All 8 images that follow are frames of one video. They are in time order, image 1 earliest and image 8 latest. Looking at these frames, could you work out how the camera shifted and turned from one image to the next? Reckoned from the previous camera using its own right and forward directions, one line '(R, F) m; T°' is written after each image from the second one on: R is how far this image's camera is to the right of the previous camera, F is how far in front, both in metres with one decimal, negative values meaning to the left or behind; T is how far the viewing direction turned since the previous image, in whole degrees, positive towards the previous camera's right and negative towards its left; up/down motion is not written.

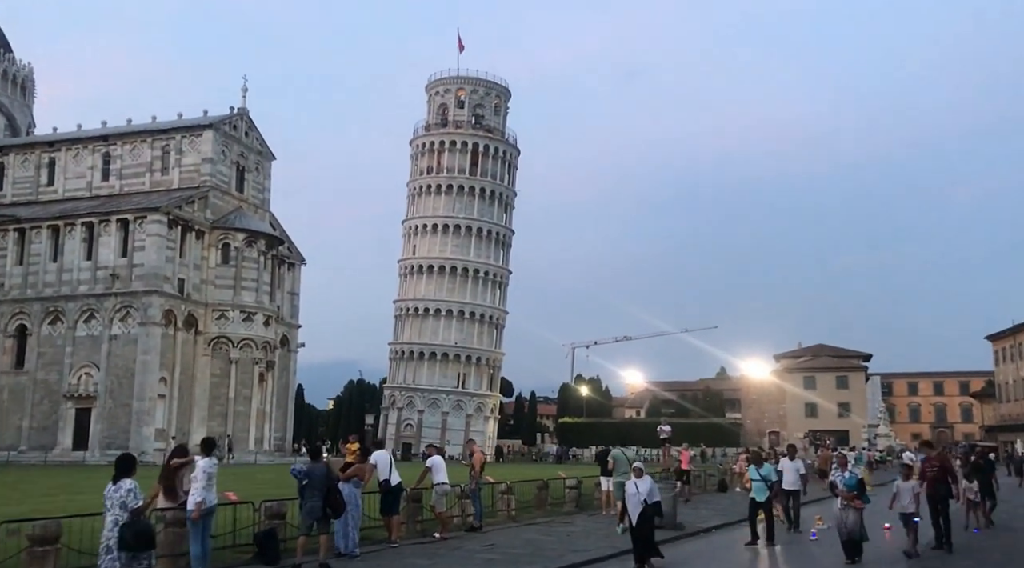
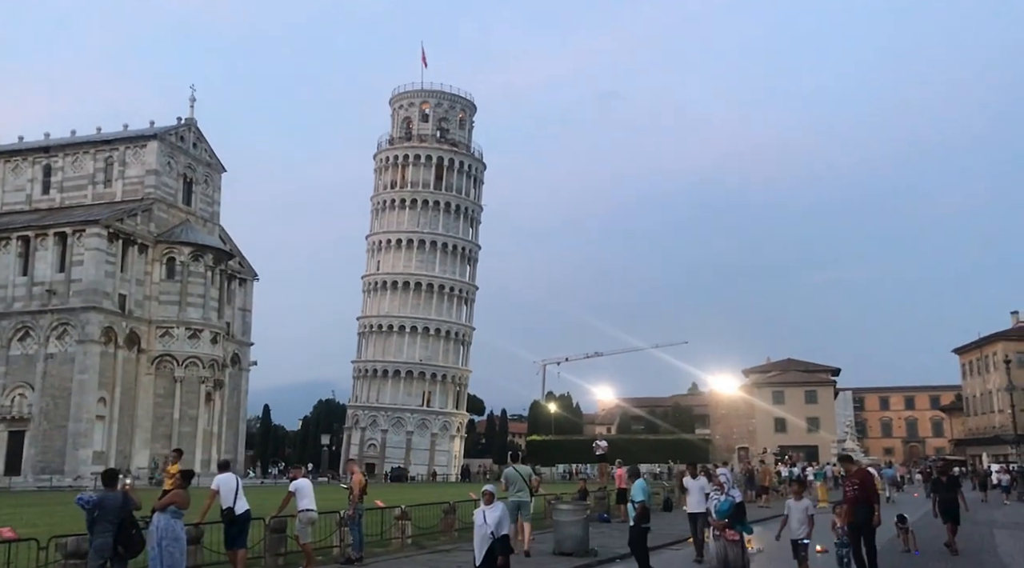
(+1.0, +1.4) m; +1°
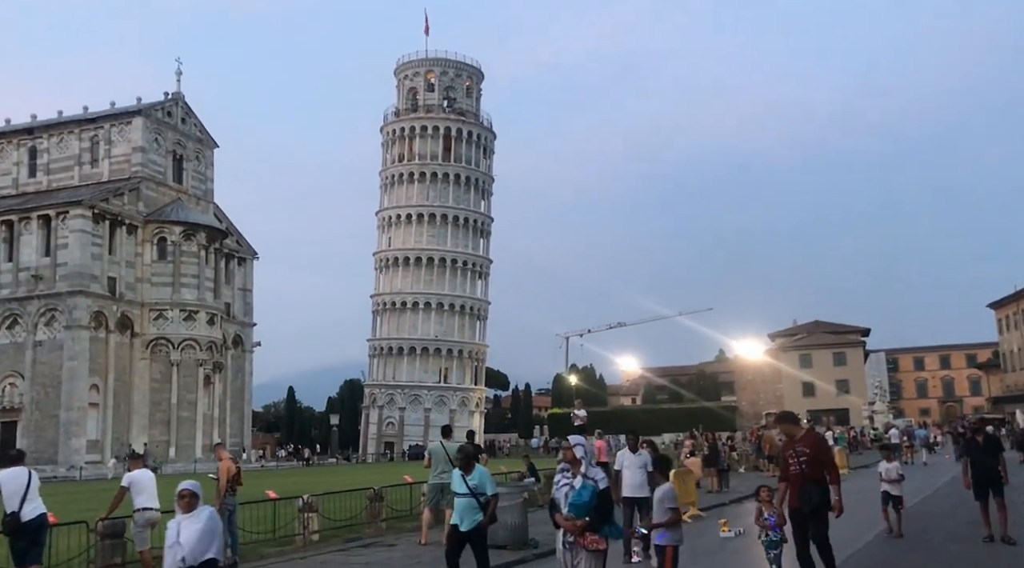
(+1.1, +2.0) m; -2°
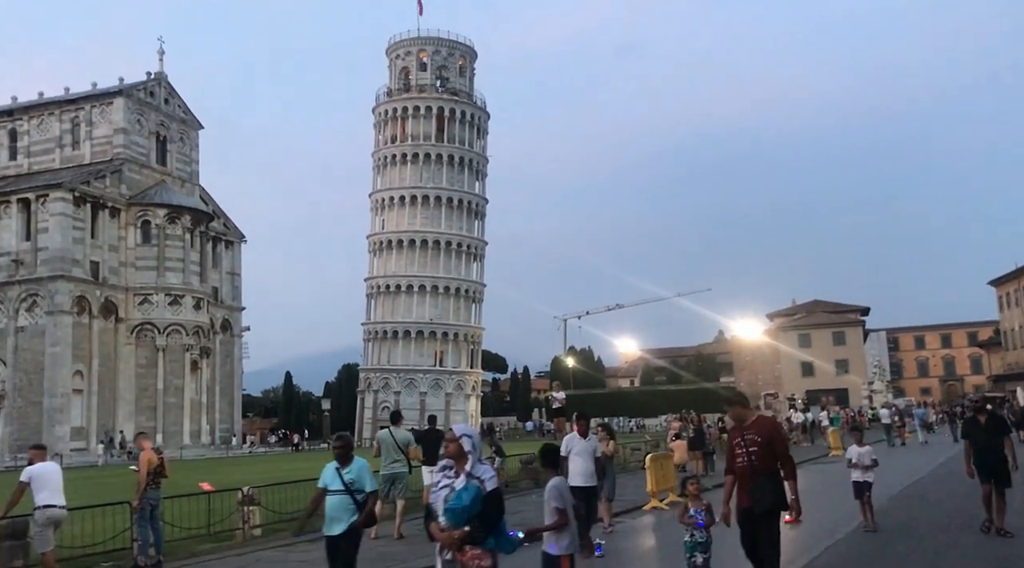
(+0.4, +0.8) m; 0°
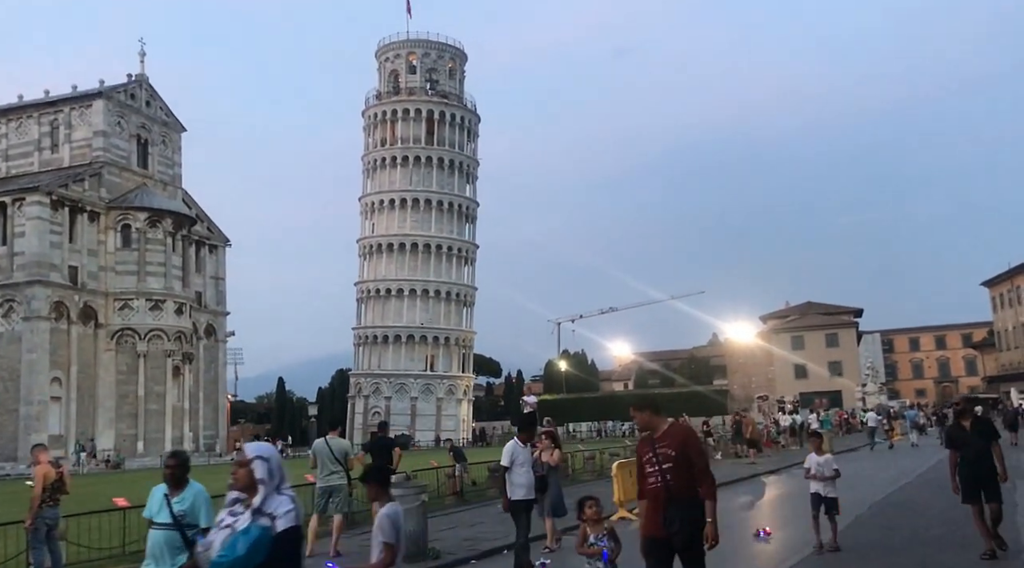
(+0.5, +0.7) m; 0°
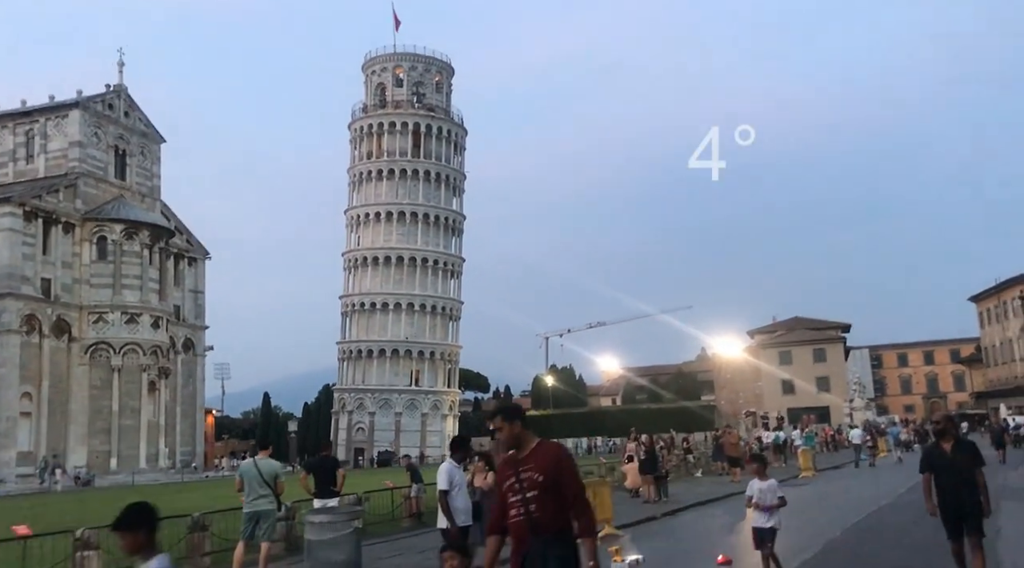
(+0.4, +0.6) m; +1°
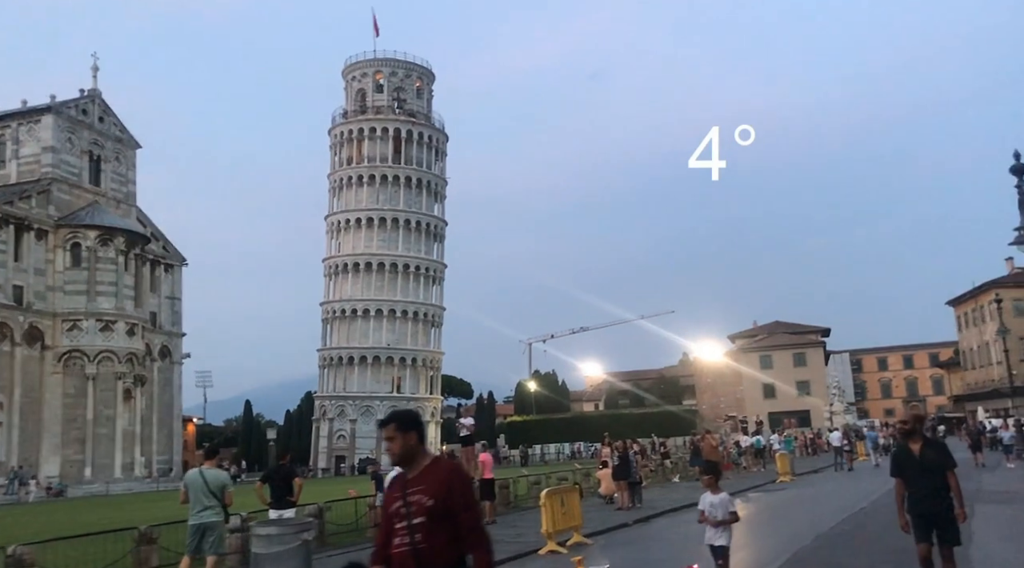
(+0.2, +0.2) m; +1°
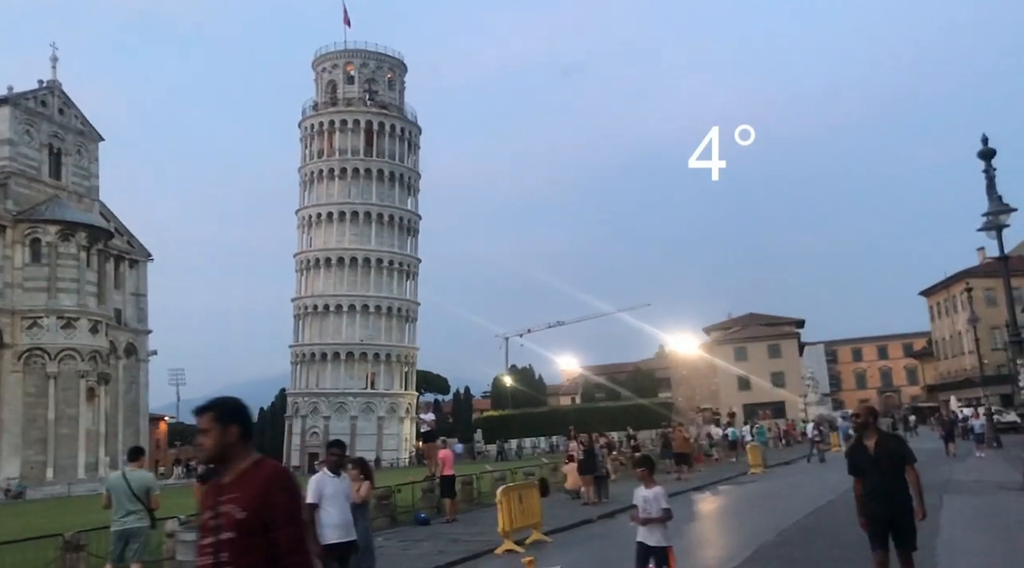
(+0.3, +0.6) m; +1°
